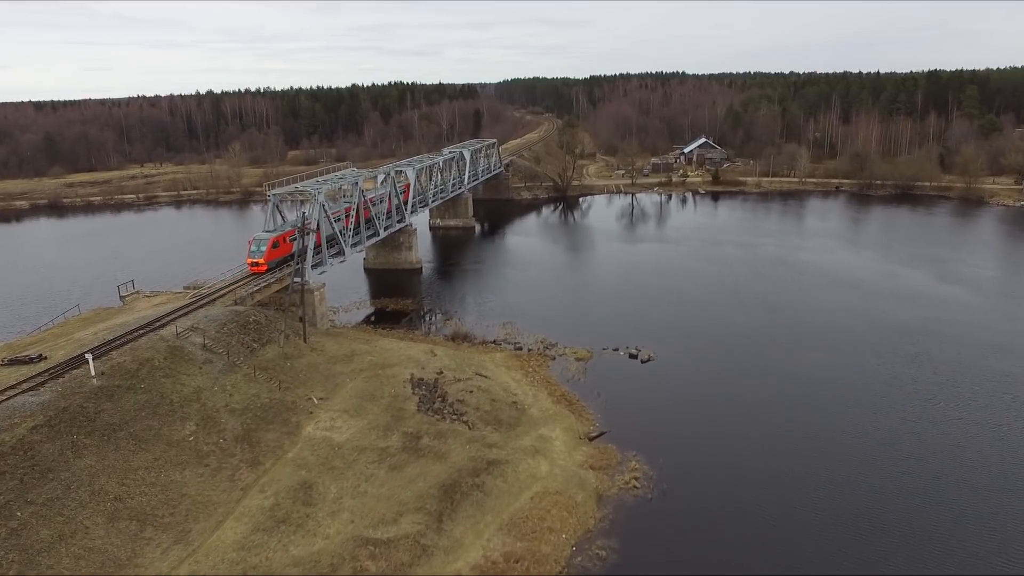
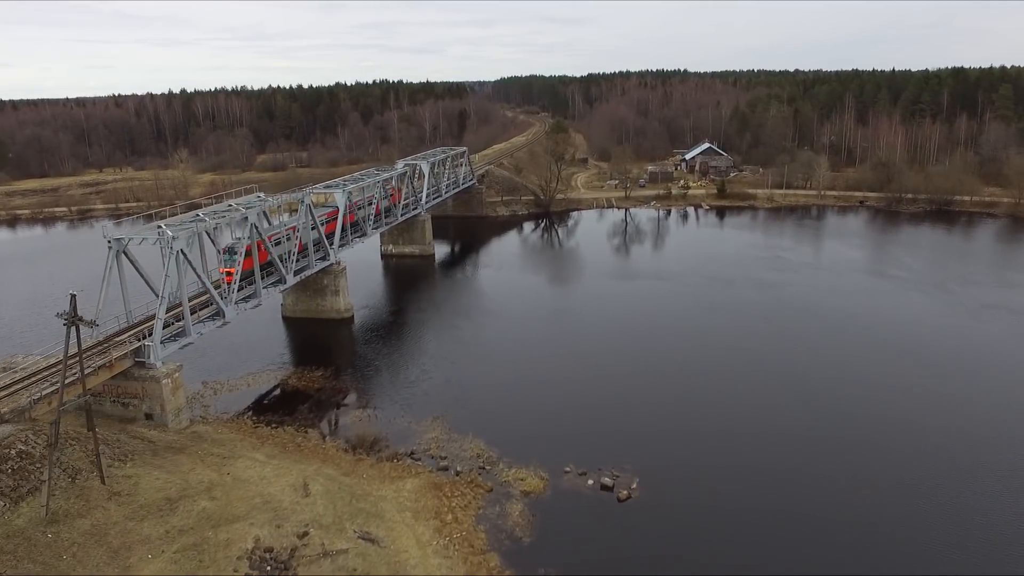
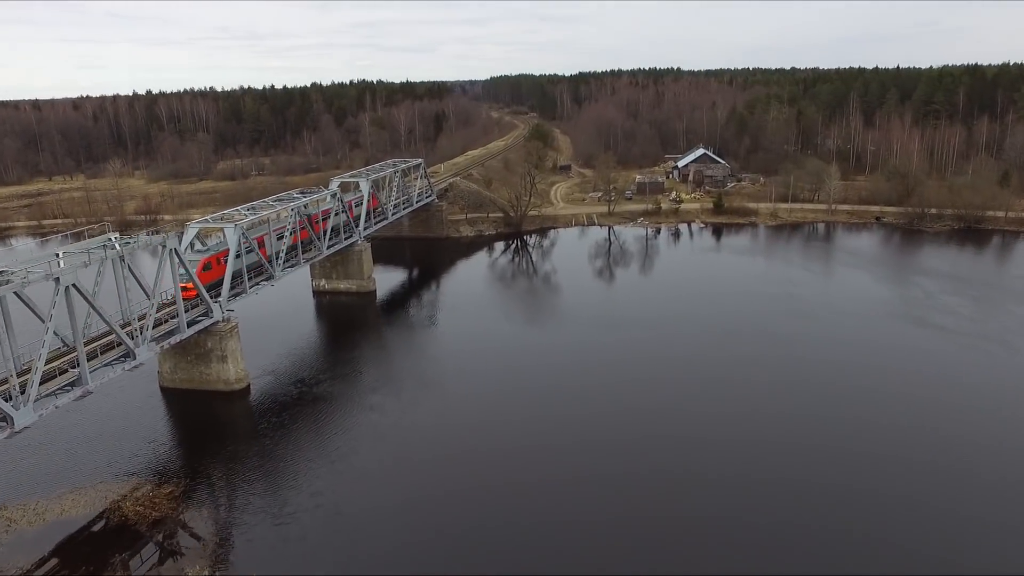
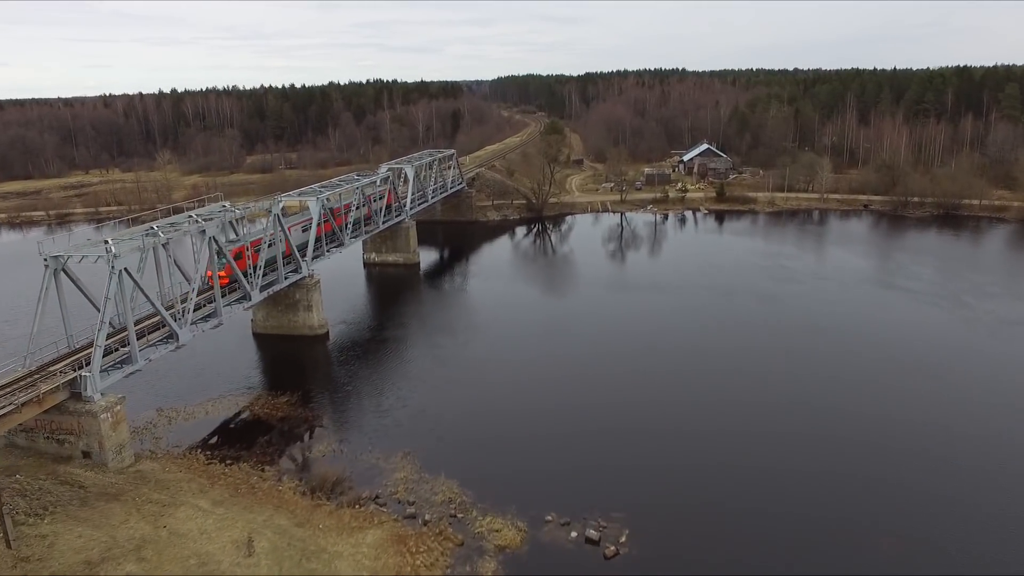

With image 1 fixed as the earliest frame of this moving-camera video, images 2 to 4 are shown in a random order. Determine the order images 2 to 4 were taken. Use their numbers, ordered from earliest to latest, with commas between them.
2, 4, 3
